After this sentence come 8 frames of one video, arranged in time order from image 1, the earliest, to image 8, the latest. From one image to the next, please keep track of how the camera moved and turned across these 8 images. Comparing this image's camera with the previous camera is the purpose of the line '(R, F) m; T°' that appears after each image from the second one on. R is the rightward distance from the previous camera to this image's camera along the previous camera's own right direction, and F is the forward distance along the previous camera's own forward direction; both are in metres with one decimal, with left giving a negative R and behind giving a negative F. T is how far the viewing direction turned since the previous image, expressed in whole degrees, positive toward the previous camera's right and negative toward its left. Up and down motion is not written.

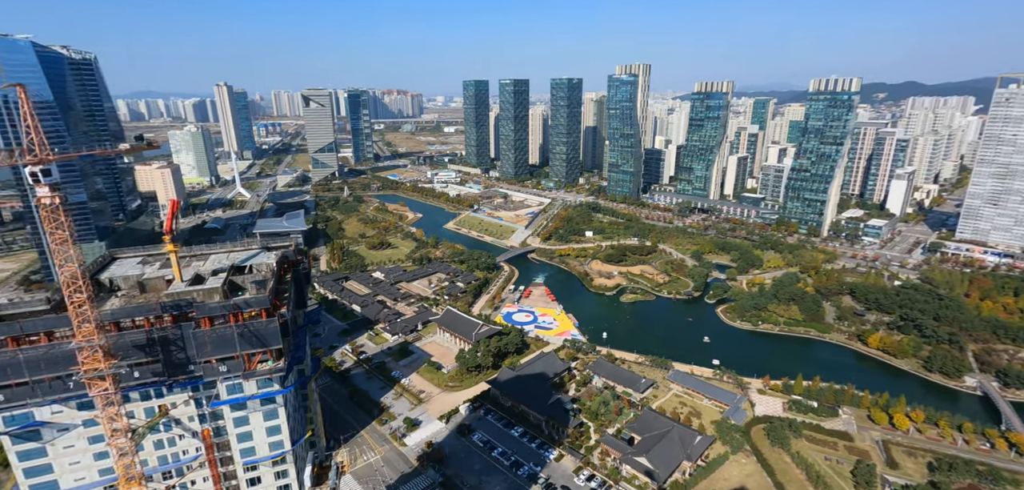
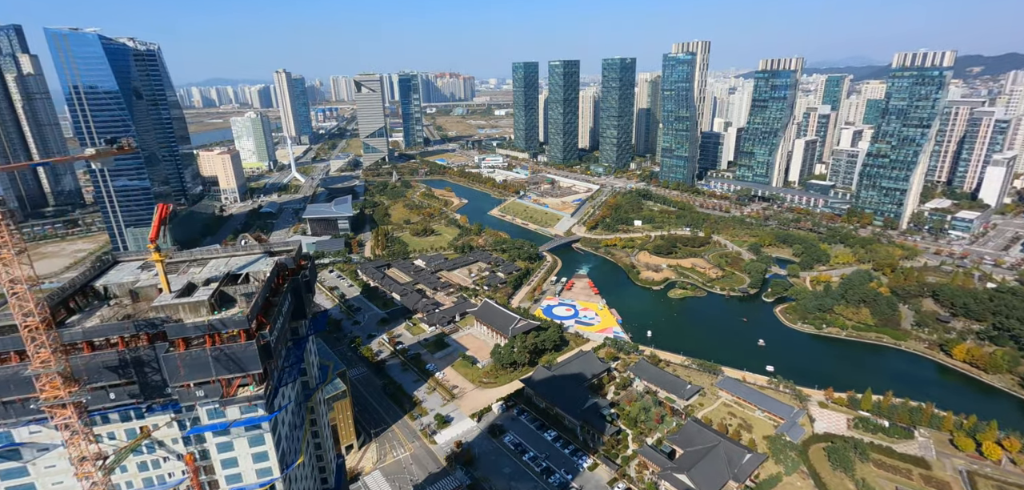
(+0.8, +1.6) m; -6°
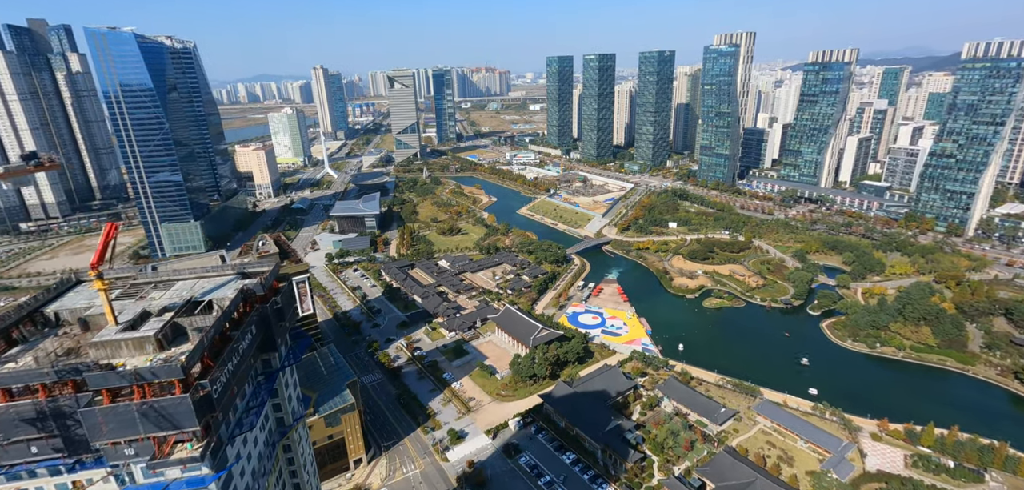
(+0.8, +1.8) m; -4°
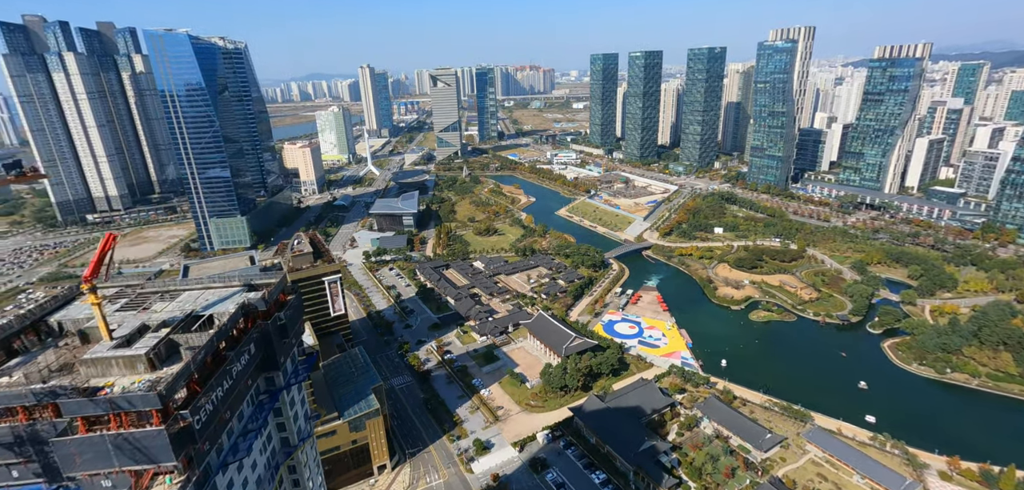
(+0.4, +1.1) m; -5°
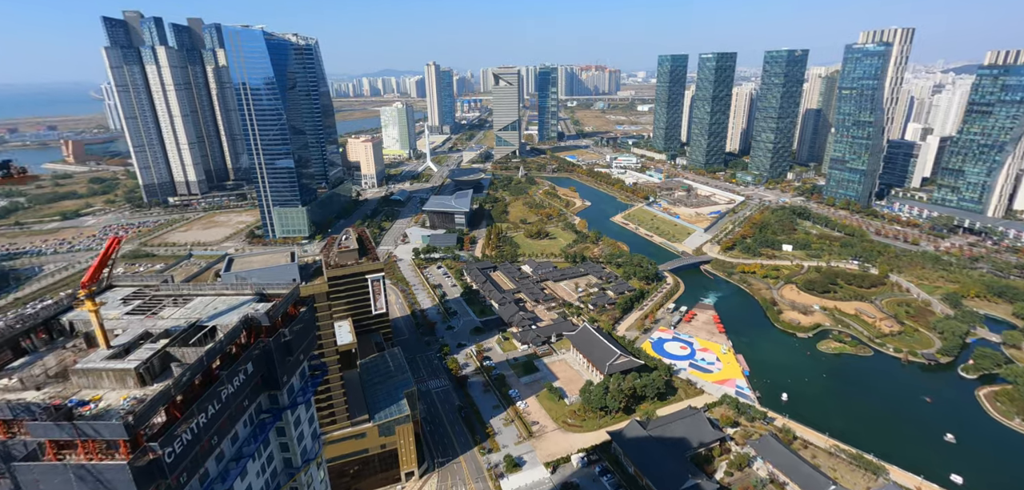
(+0.5, +1.2) m; -6°
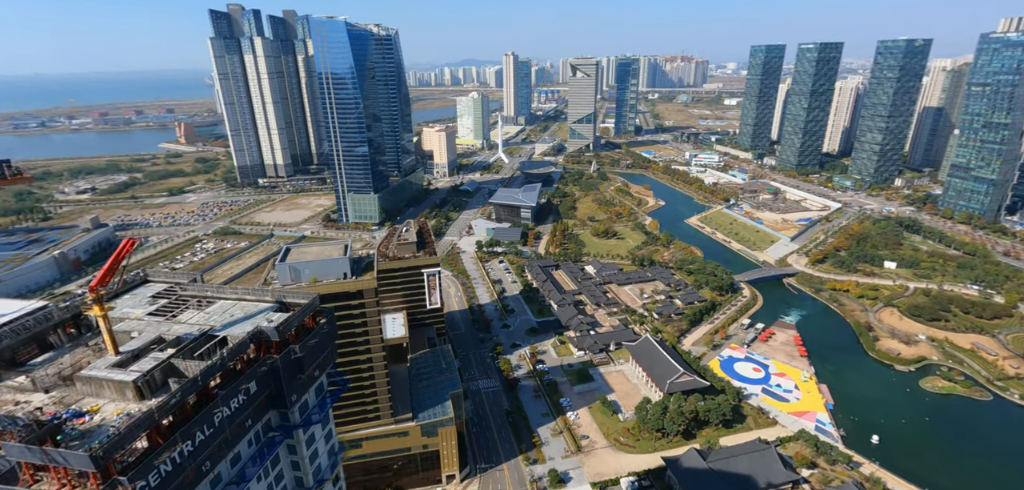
(+0.6, +1.4) m; -8°
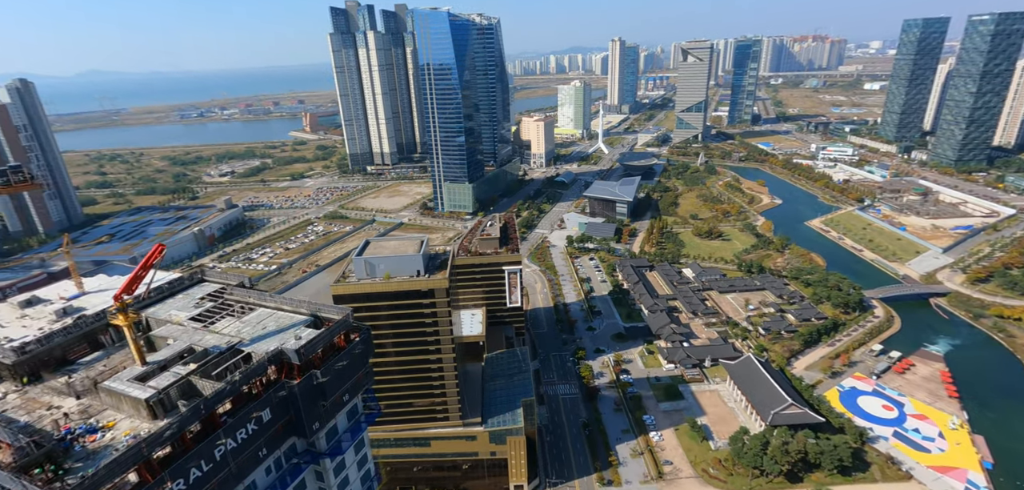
(+0.7, +1.7) m; -11°
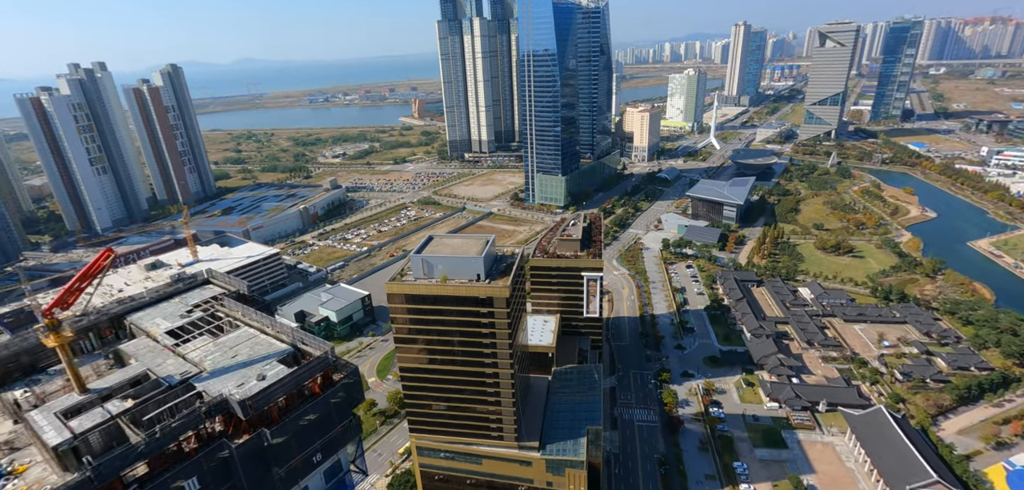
(+0.8, +2.7) m; -11°
